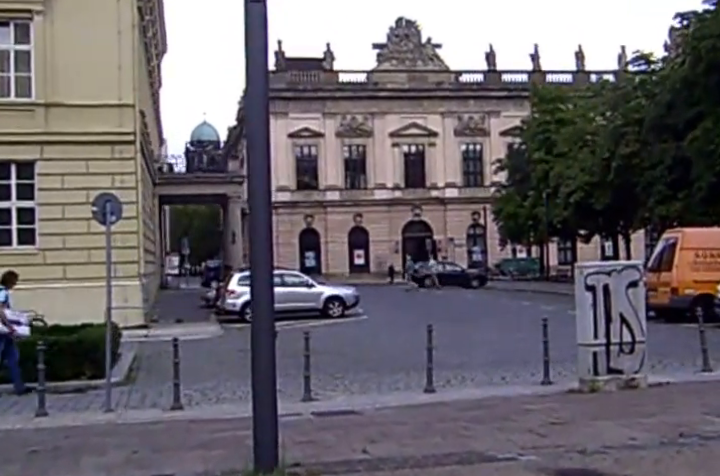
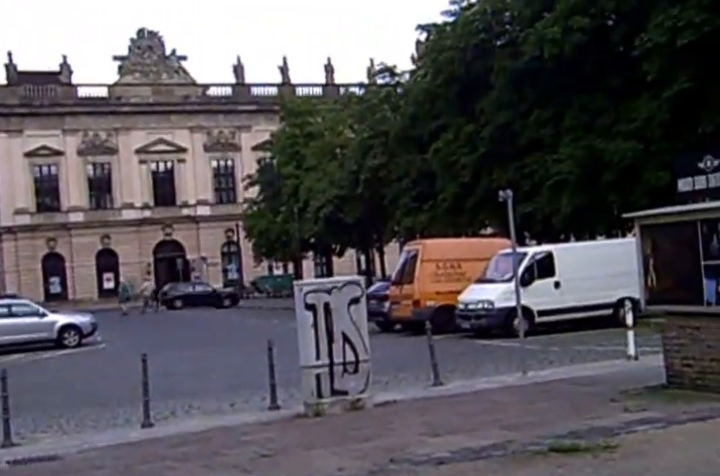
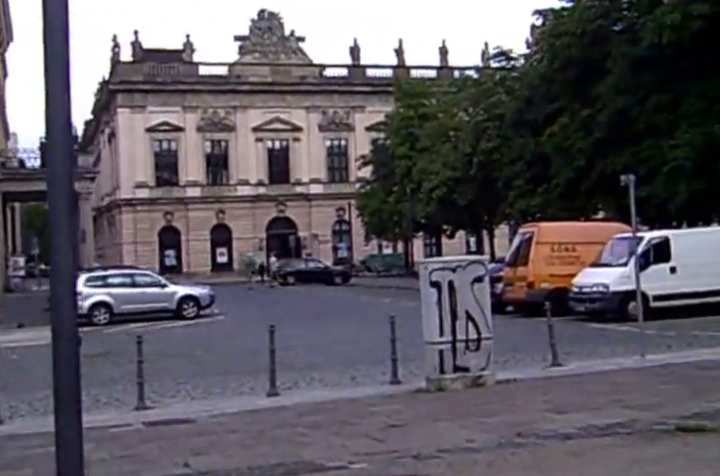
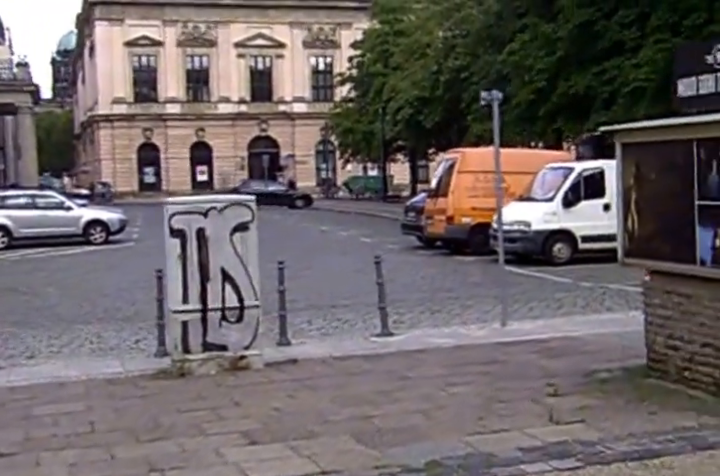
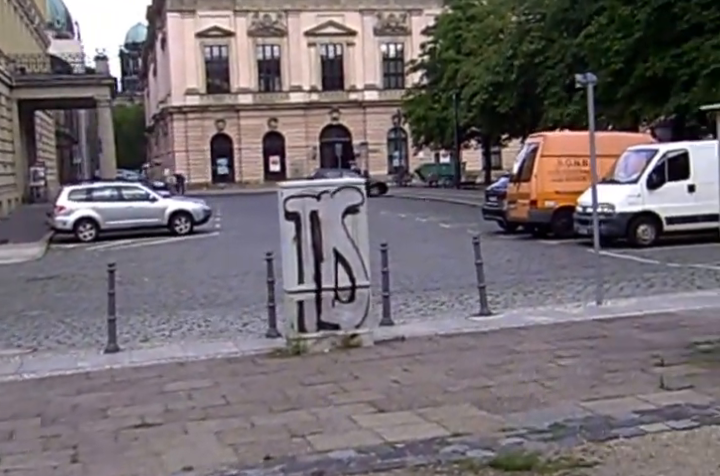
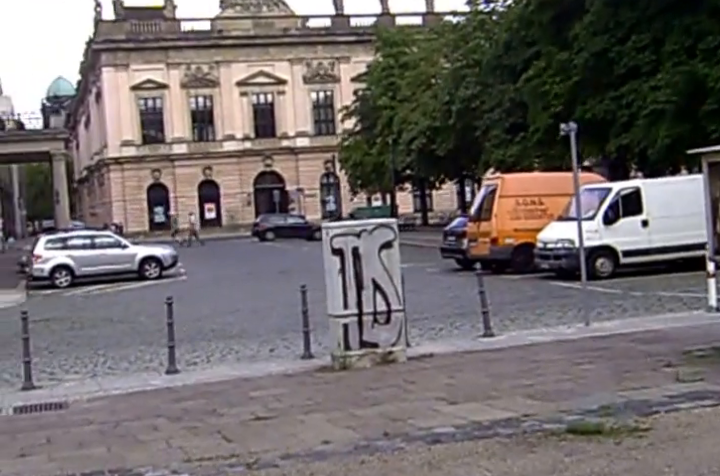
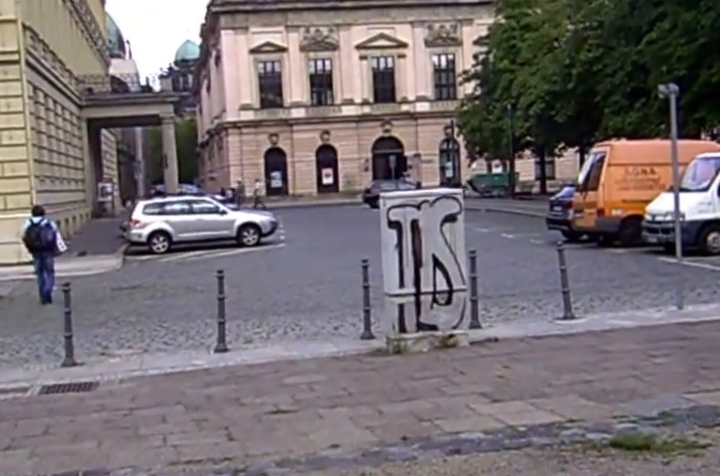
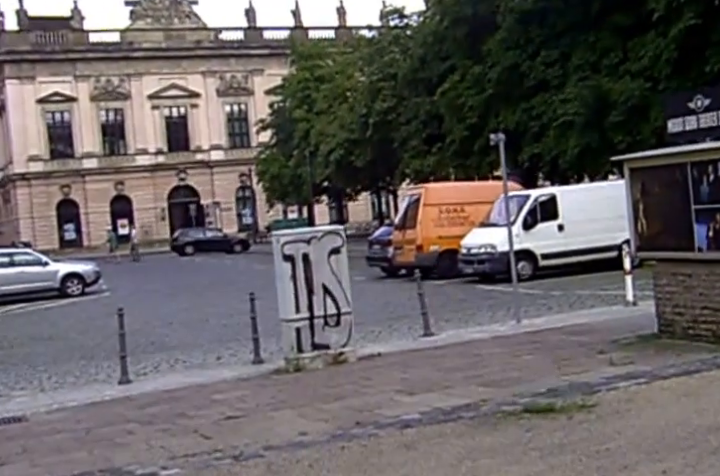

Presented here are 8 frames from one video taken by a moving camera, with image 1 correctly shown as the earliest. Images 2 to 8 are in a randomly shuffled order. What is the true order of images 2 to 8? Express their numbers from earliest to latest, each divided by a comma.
3, 2, 8, 6, 7, 5, 4
